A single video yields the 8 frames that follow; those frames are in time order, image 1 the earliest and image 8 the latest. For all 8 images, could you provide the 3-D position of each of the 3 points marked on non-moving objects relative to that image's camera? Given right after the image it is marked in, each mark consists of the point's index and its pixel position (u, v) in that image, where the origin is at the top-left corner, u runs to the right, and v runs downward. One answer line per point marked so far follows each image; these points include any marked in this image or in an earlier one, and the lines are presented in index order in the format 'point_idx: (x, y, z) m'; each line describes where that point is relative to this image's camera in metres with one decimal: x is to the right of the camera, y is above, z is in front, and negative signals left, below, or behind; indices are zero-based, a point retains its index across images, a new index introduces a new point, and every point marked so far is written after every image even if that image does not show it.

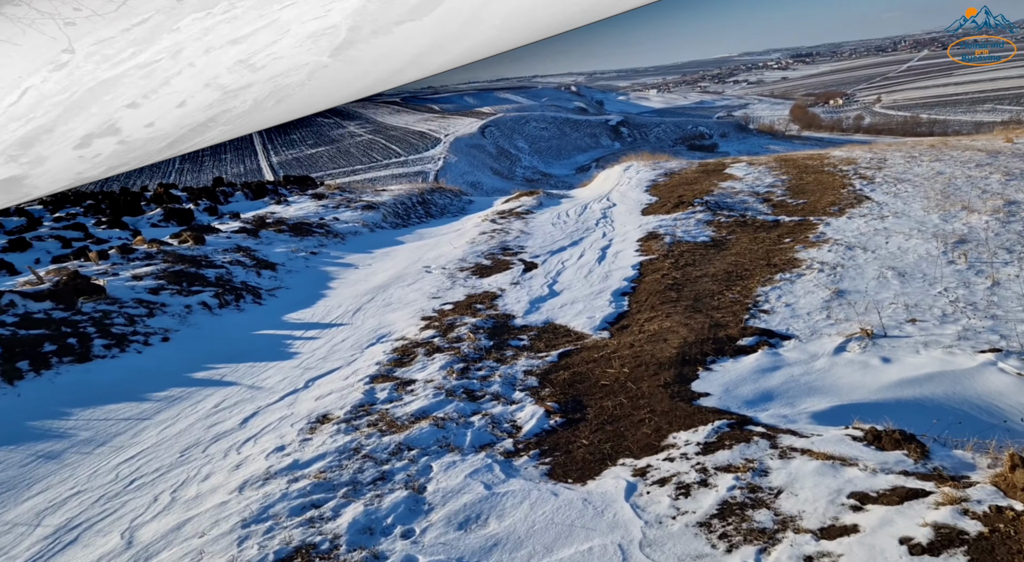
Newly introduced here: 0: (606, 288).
0: (+1.5, -0.1, +10.2) m
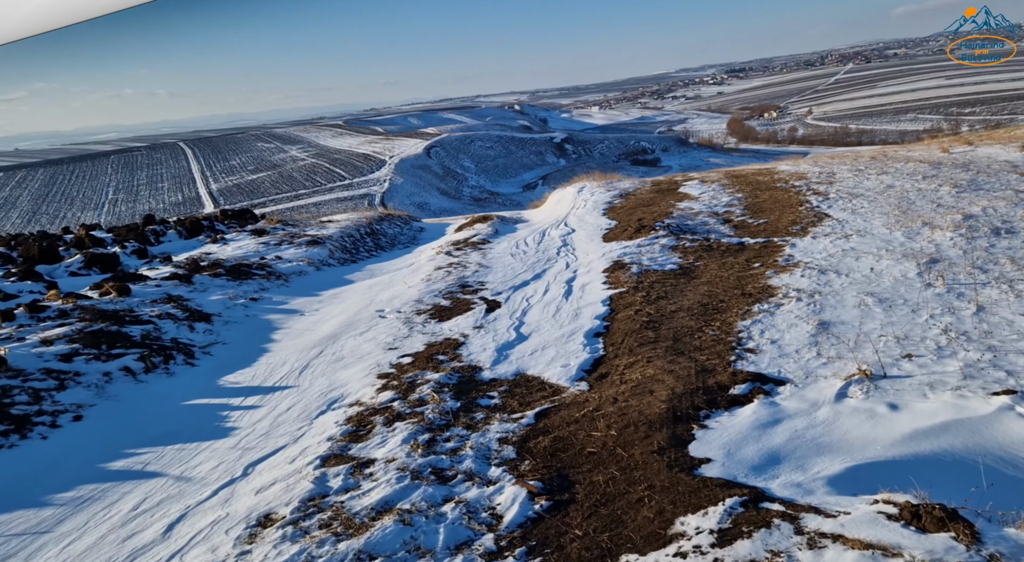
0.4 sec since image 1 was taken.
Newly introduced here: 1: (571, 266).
0: (+1.0, -0.7, +9.5) m
1: (+1.3, +0.3, +13.5) m
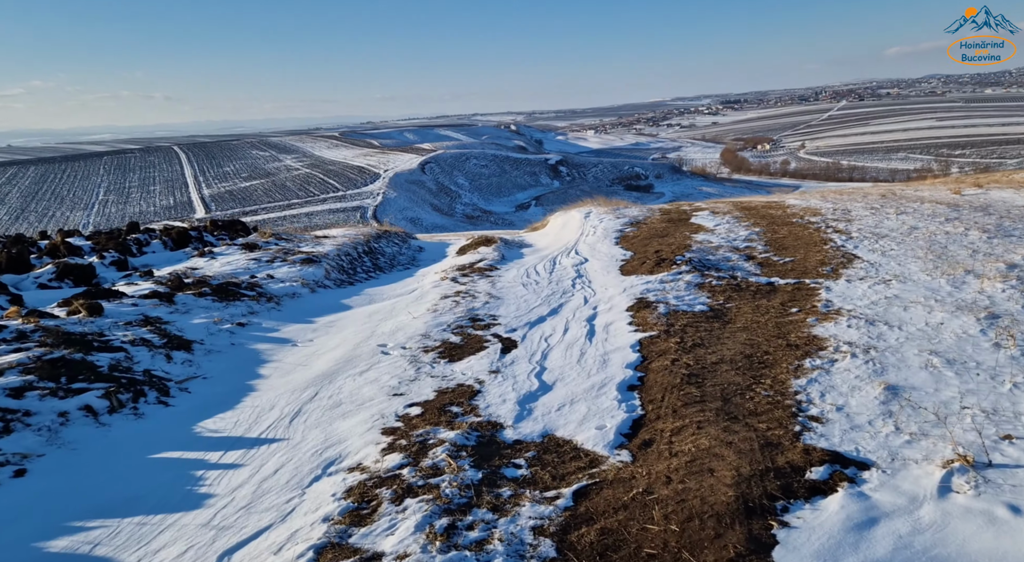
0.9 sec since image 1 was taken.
0: (+1.3, -1.3, +8.4) m
1: (+1.5, -0.4, +12.4) m
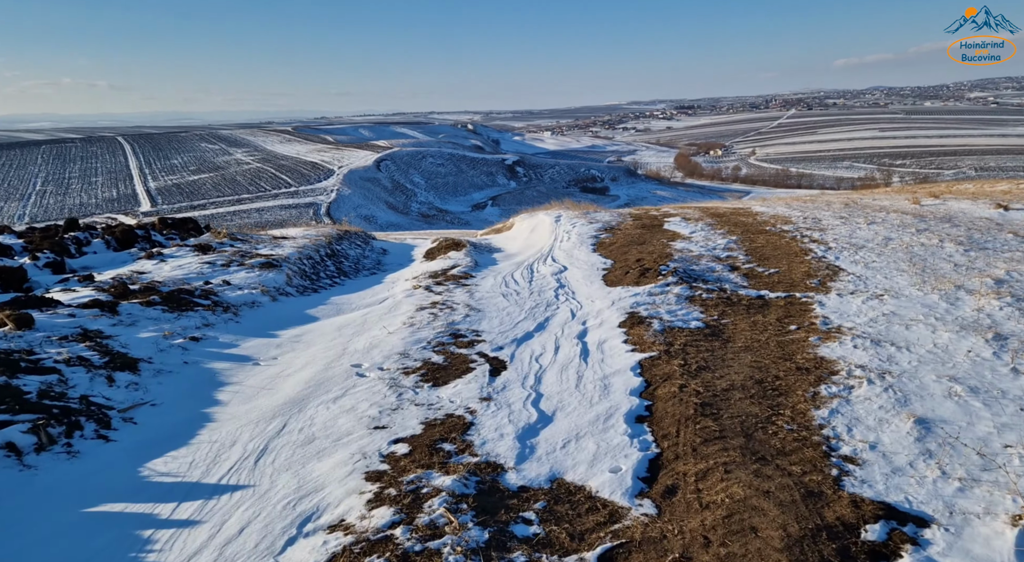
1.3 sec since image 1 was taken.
0: (+1.2, -1.5, +7.6) m
1: (+1.2, -0.6, +11.6) m
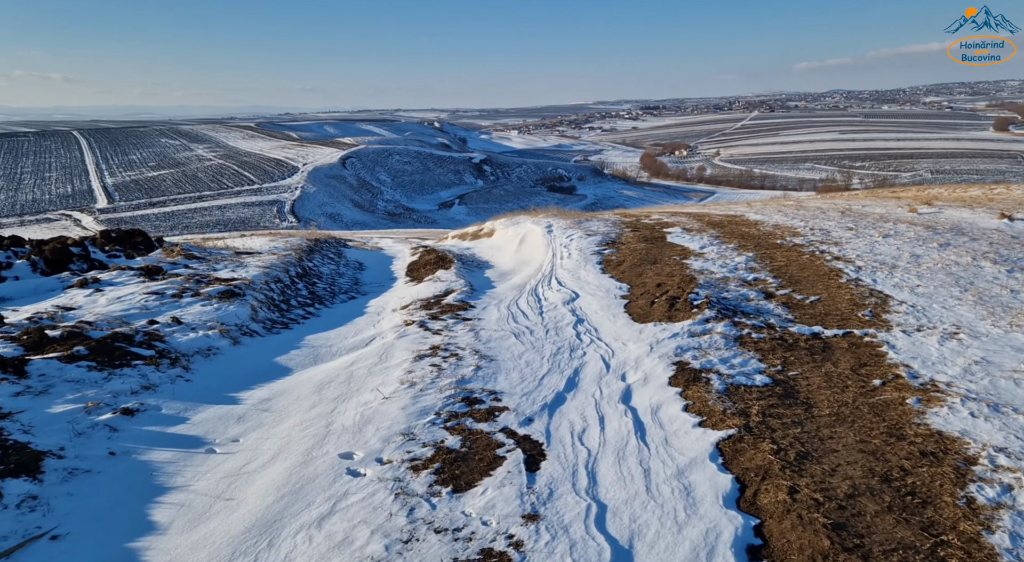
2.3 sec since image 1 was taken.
0: (+1.7, -2.2, +5.5) m
1: (+1.5, -1.3, +9.5) m
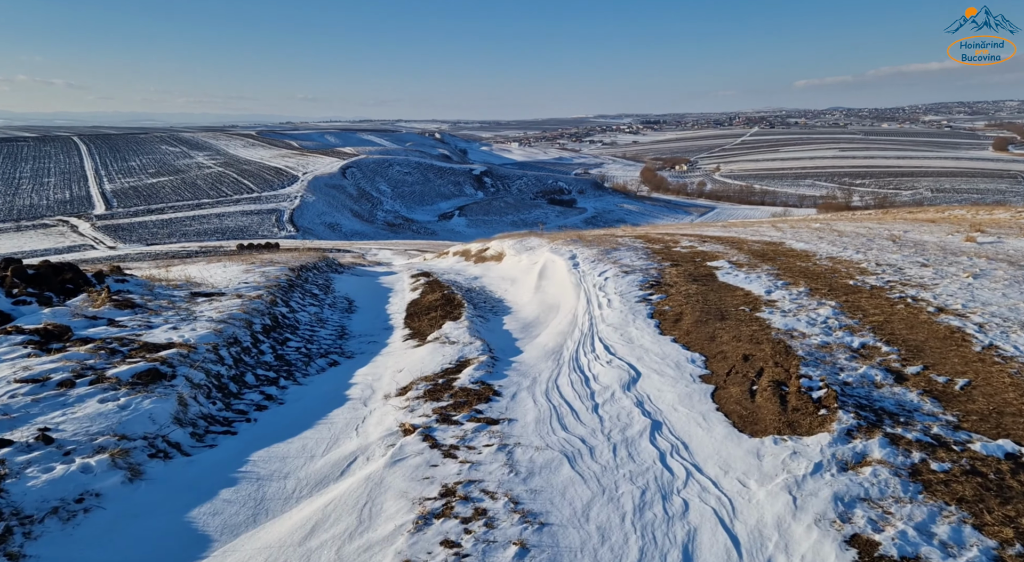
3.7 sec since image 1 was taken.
0: (+2.3, -3.2, +1.8) m
1: (+2.1, -2.3, +5.8) m
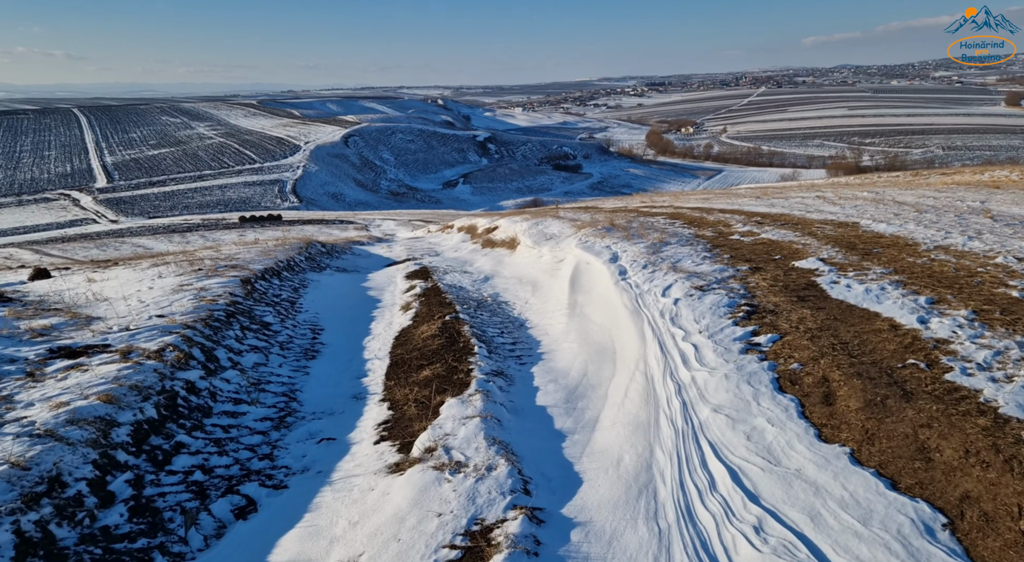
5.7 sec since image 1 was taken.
0: (+2.8, -4.4, -3.5) m
1: (+2.6, -3.4, +0.5) m
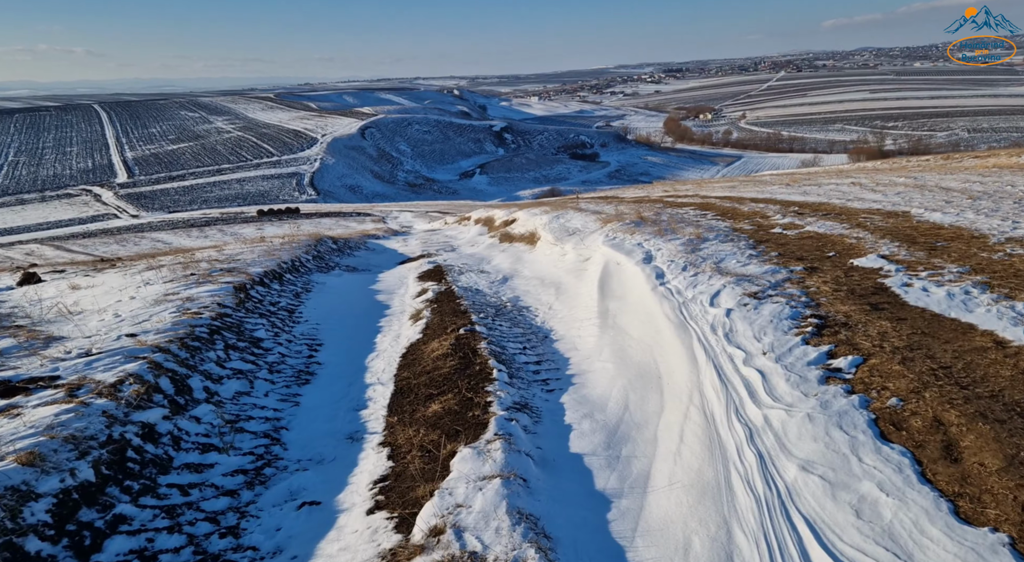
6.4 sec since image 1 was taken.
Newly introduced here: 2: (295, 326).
0: (+2.8, -4.8, -5.2) m
1: (+2.7, -3.7, -1.3) m
2: (-4.8, -0.8, +13.9) m
